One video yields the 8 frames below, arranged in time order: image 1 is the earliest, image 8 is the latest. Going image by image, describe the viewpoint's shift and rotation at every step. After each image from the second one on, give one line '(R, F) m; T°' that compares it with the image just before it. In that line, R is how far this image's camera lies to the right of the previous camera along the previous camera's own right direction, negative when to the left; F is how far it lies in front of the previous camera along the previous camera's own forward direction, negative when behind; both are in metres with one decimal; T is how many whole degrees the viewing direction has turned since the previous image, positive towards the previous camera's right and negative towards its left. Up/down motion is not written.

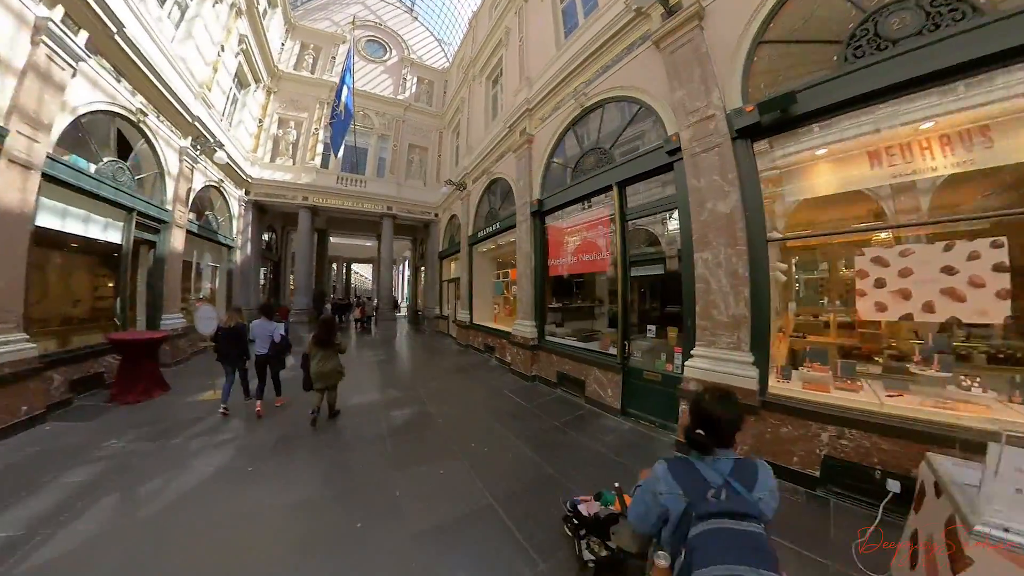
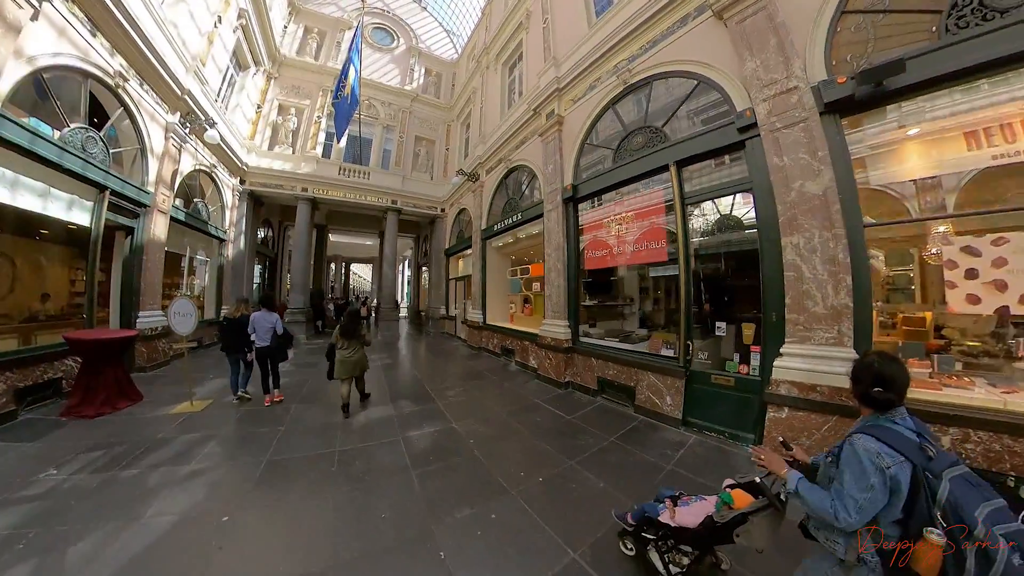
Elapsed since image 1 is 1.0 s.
(-0.5, +0.7) m; +1°
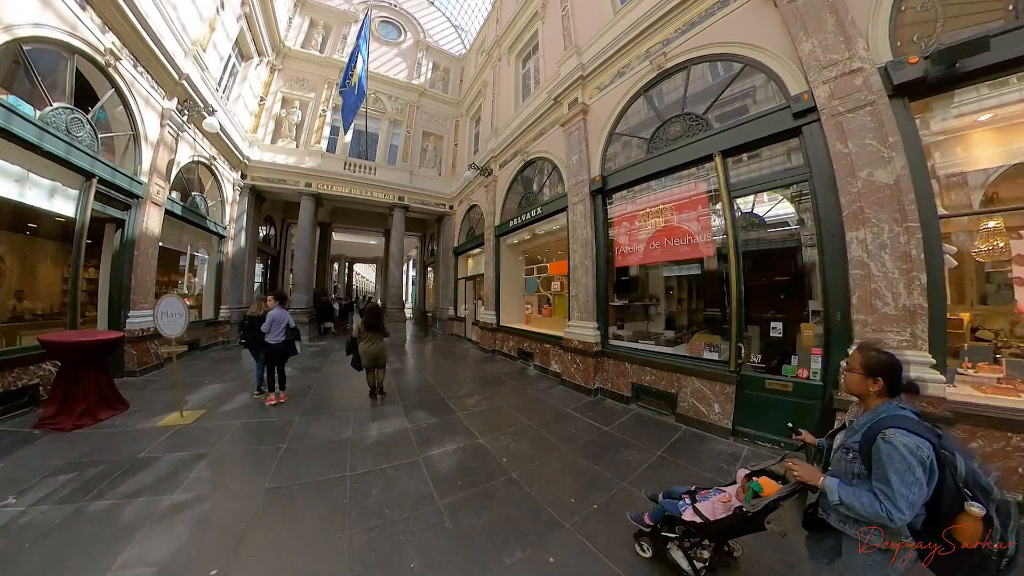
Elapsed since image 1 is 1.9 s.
(-0.3, +0.4) m; 0°
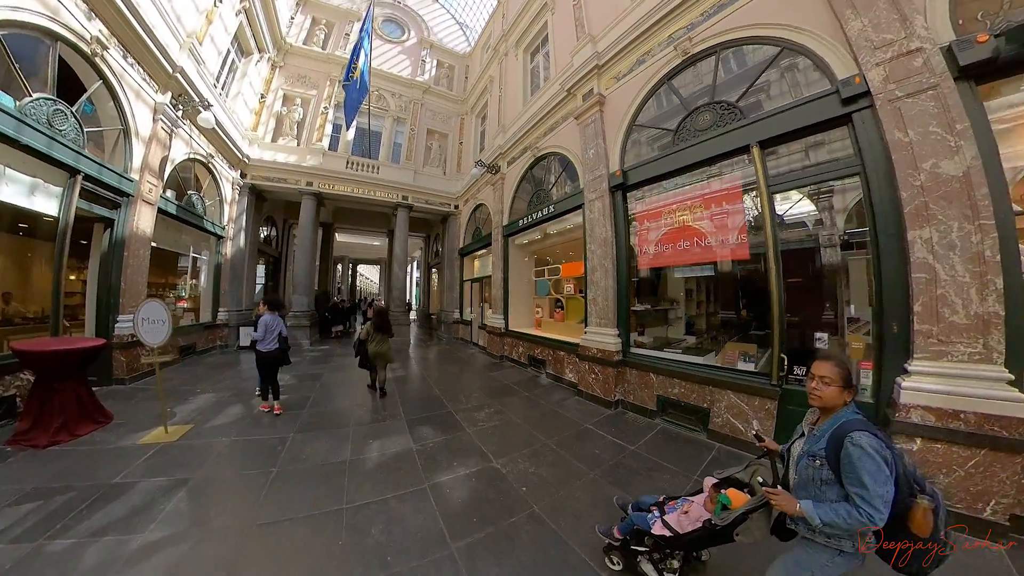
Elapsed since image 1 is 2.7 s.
(-0.1, +0.3) m; 0°
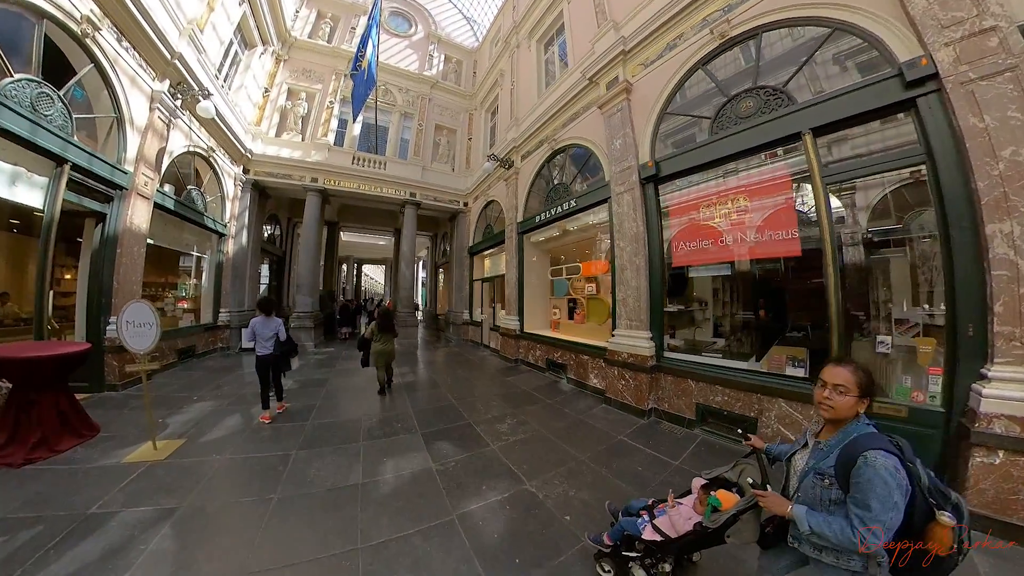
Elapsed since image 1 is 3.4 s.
(-0.2, +0.3) m; 0°
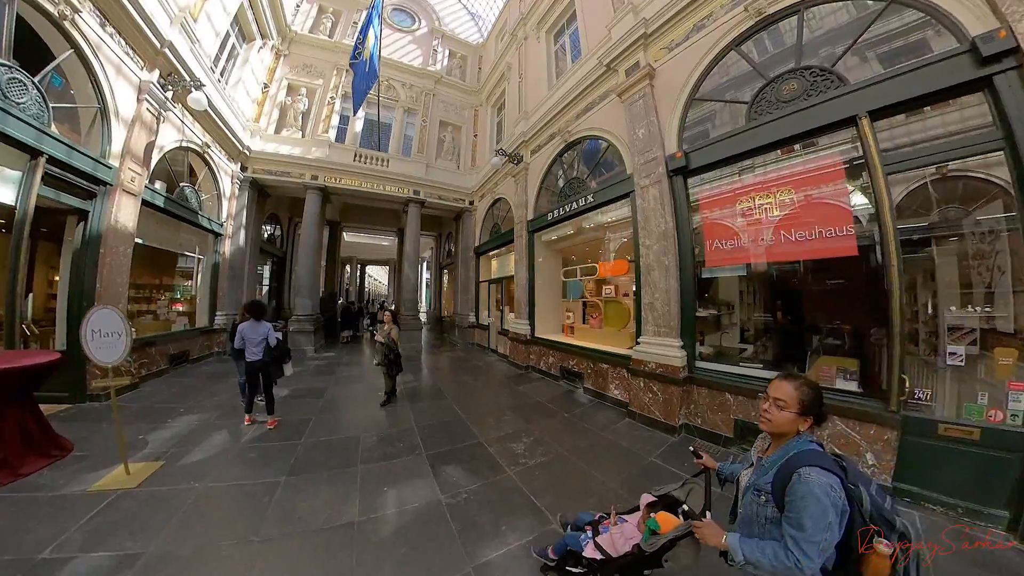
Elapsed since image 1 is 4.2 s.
(-0.1, +0.3) m; 0°
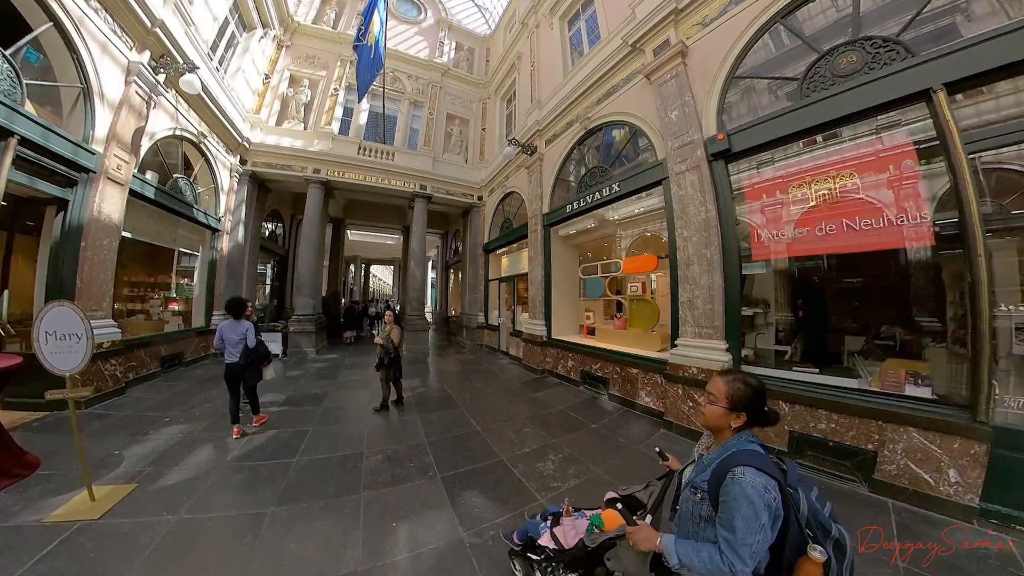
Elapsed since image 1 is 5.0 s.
(-0.2, +0.4) m; -1°
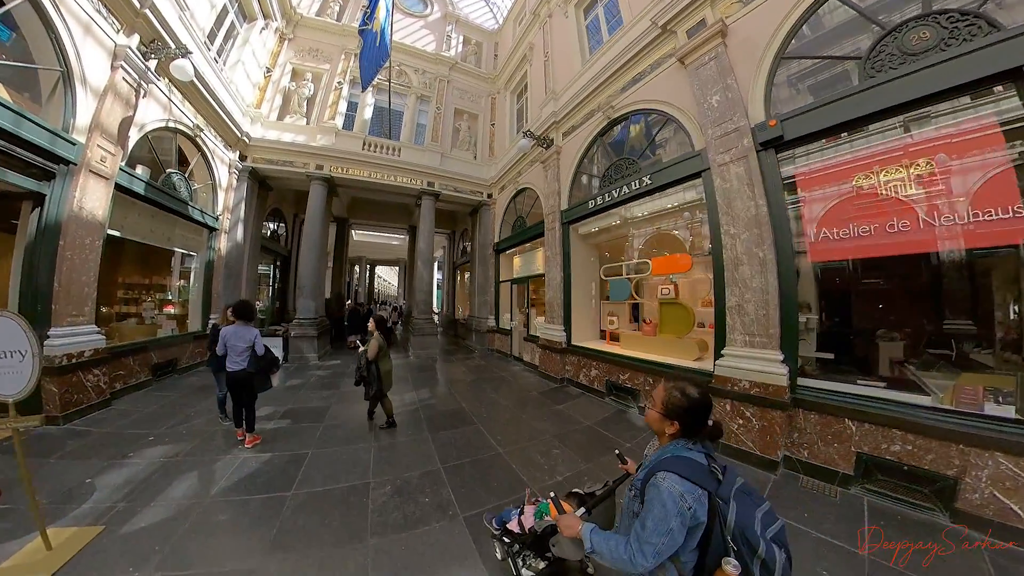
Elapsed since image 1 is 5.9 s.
(-0.2, +0.4) m; 0°
